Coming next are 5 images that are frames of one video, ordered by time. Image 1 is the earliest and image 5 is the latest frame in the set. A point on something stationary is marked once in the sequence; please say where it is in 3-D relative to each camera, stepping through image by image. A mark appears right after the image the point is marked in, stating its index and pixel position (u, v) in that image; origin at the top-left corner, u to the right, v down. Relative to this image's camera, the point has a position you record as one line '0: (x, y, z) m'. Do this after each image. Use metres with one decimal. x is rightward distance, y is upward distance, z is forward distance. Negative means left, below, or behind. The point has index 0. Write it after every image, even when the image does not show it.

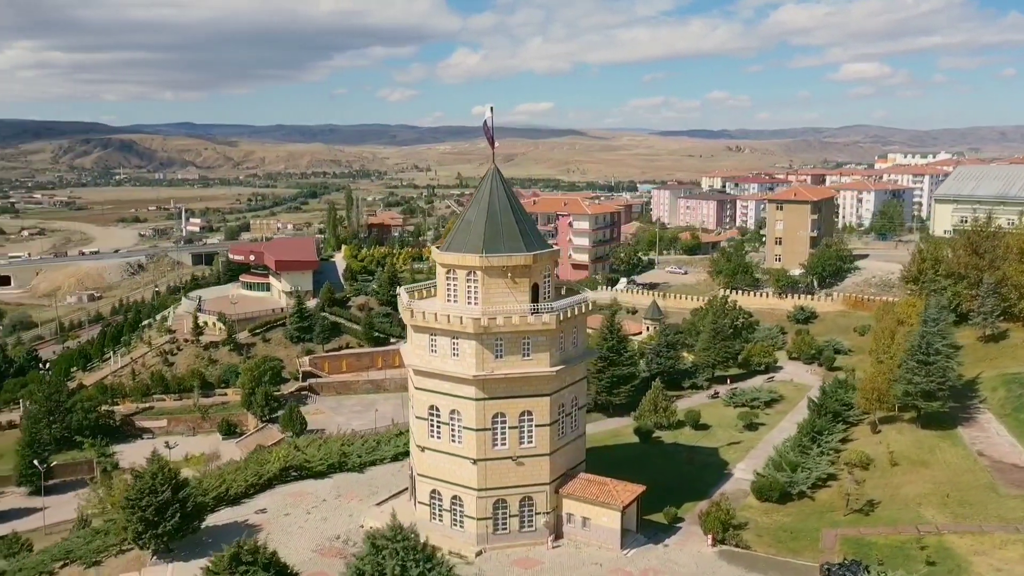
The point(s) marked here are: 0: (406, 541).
0: (-2.4, -5.5, +19.9) m
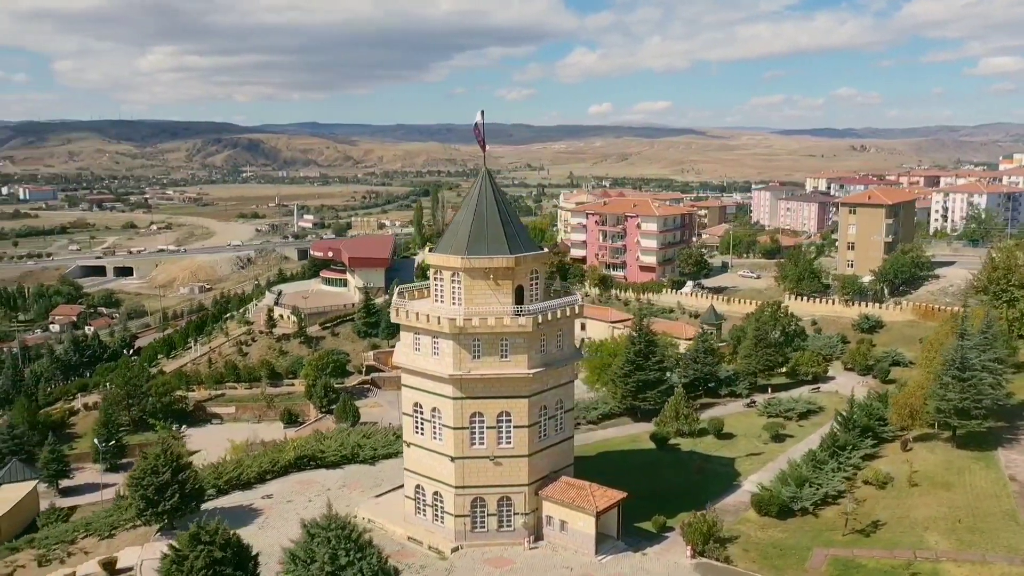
0: (-4.0, -5.5, +20.6) m
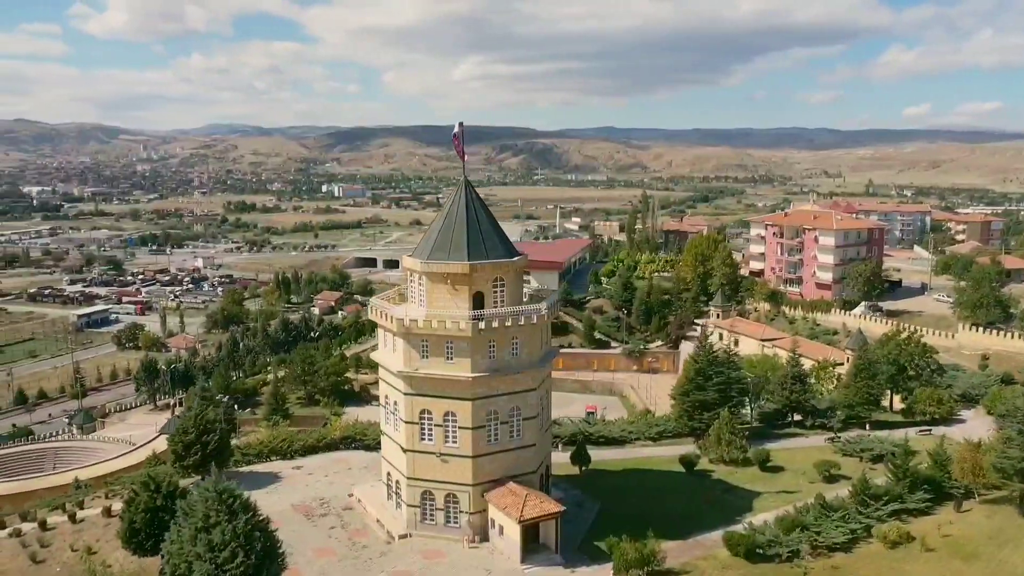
0: (-7.6, -5.4, +23.2) m
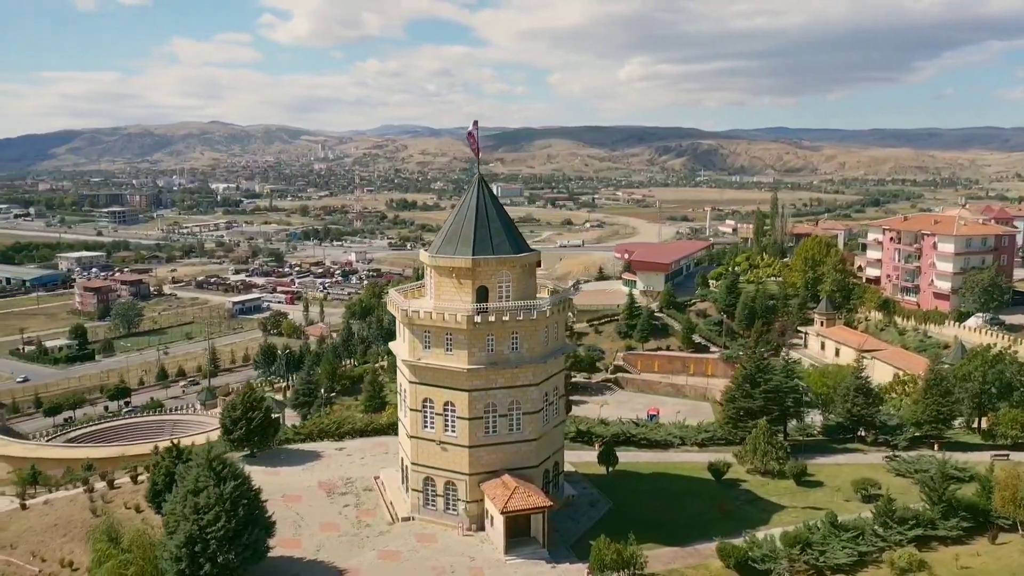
0: (-8.5, -4.9, +25.2) m
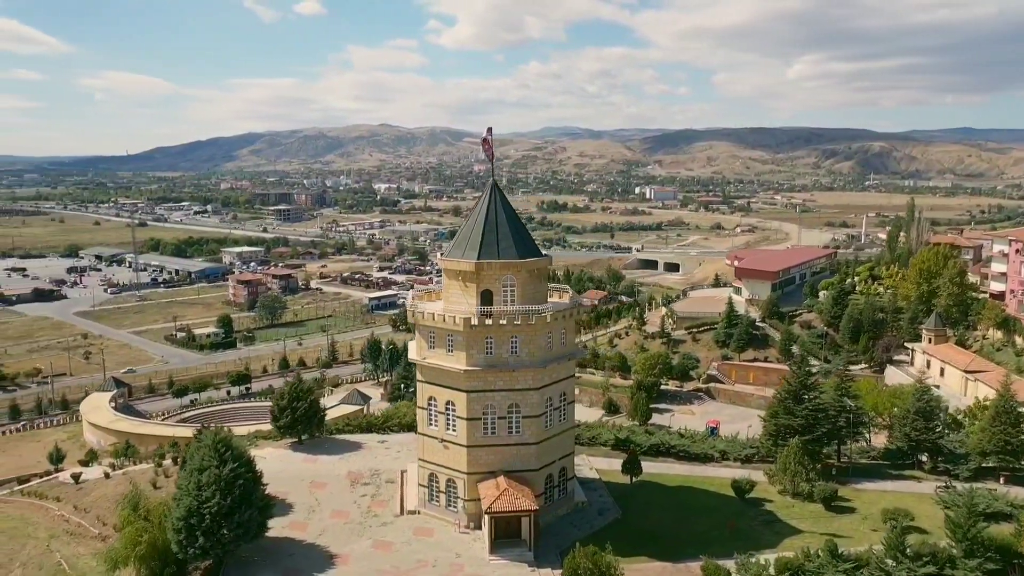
0: (-9.0, -4.8, +27.2) m
